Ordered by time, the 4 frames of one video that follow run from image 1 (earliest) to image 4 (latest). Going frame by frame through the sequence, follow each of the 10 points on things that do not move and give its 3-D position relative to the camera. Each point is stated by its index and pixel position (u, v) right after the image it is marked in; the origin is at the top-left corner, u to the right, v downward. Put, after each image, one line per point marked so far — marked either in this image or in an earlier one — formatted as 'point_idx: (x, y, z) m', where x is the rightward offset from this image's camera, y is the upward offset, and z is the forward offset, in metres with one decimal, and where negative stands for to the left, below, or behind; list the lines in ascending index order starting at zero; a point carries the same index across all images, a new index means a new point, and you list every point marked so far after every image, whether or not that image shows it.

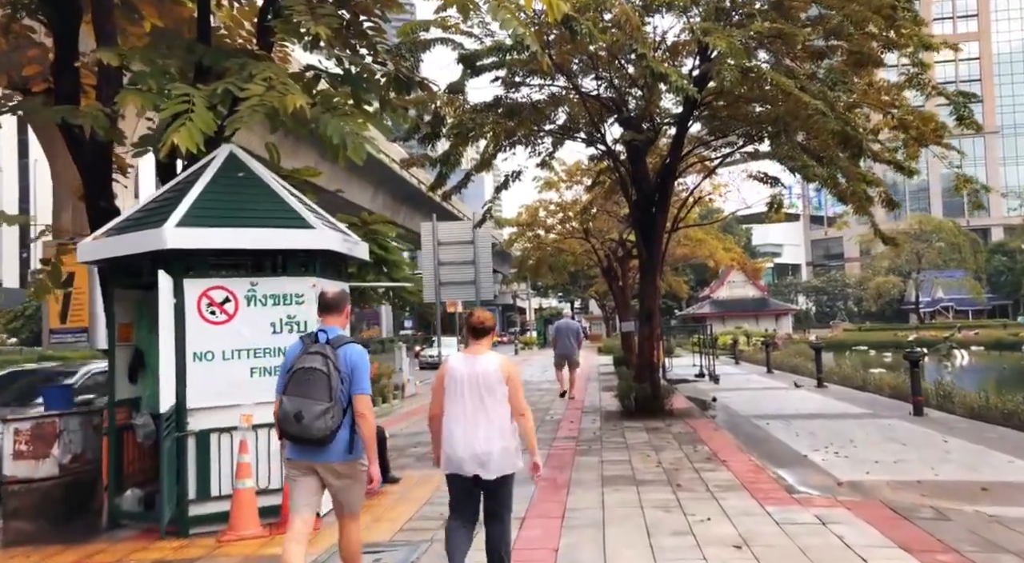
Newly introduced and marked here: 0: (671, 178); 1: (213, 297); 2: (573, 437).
0: (+2.6, +1.7, +13.3) m
1: (-2.3, -0.1, +6.4) m
2: (+0.8, -2.1, +11.1) m
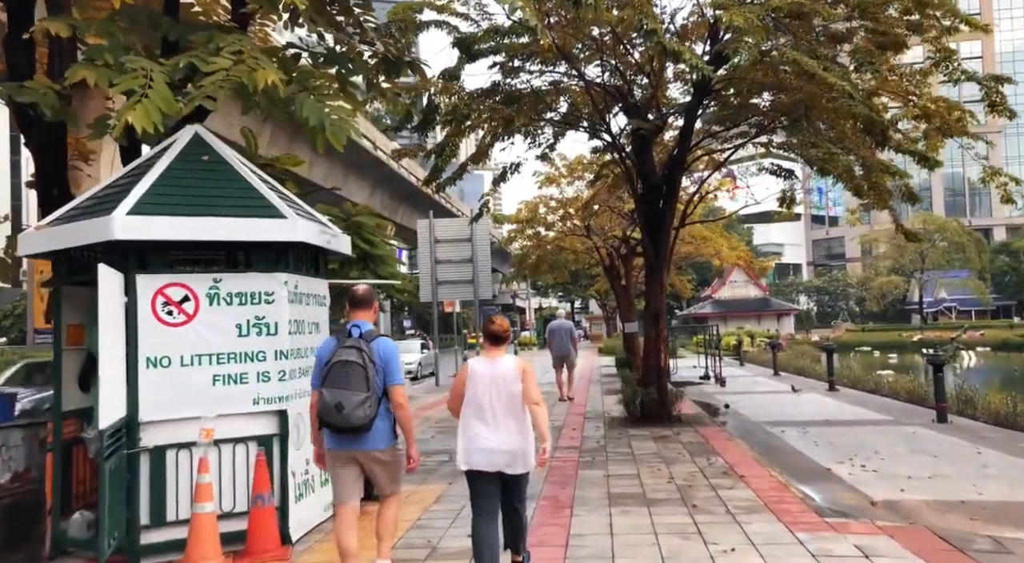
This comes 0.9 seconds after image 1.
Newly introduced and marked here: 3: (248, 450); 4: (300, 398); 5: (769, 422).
0: (+2.6, +1.7, +12.6) m
1: (-2.4, -0.1, +5.6) m
2: (+0.8, -2.1, +10.3) m
3: (-1.9, -1.2, +5.8) m
4: (-1.6, -0.9, +6.3) m
5: (+4.0, -2.2, +12.6) m
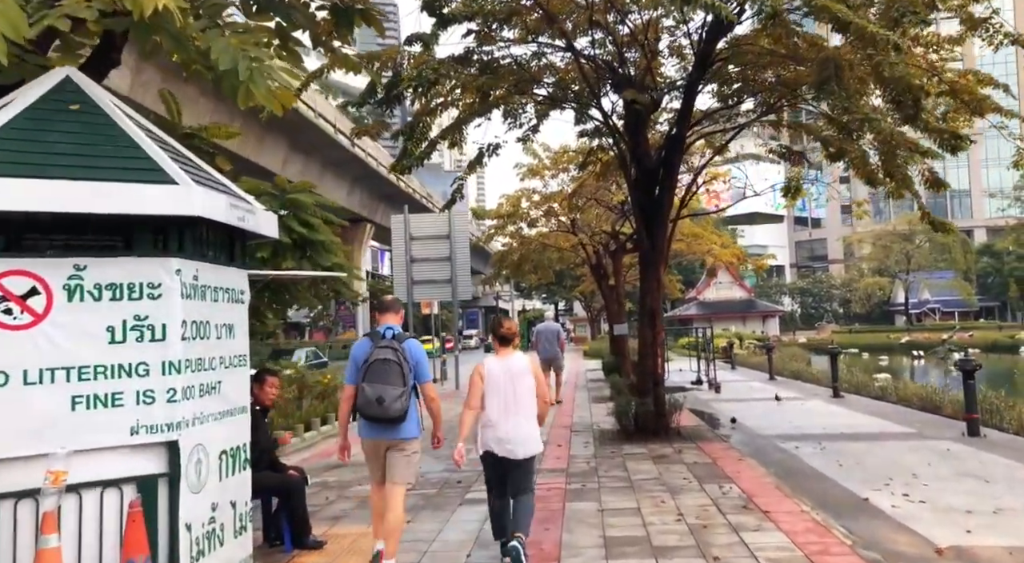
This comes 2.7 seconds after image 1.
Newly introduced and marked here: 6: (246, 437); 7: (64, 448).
0: (+2.3, +1.8, +11.2) m
1: (-2.5, 0.0, +4.1) m
2: (+0.5, -2.0, +8.9) m
3: (-2.1, -1.1, +4.3) m
4: (-1.8, -0.8, +4.7) m
5: (+3.7, -2.1, +11.2) m
6: (-1.7, -1.0, +5.3) m
7: (-2.3, -0.8, +4.2) m
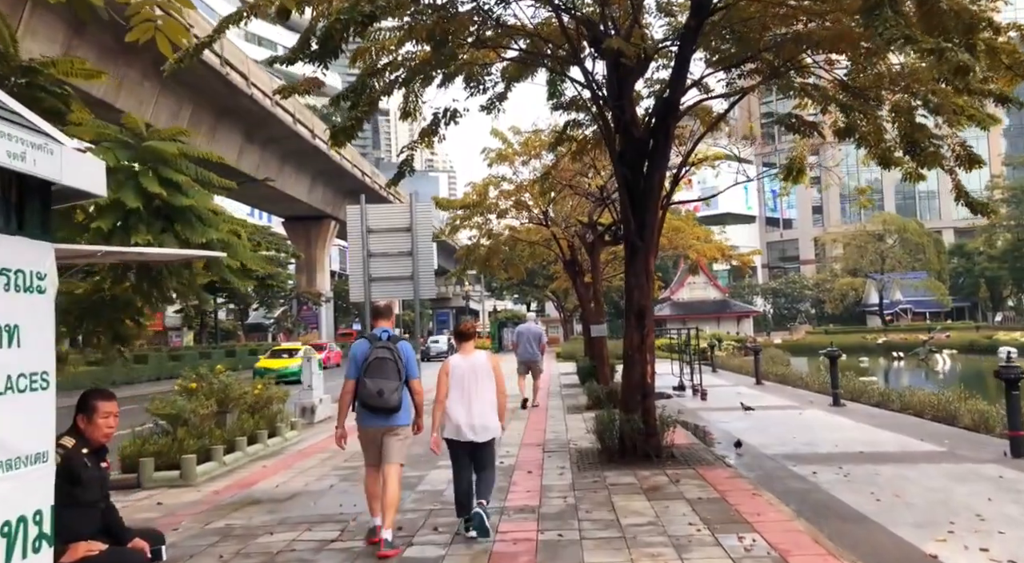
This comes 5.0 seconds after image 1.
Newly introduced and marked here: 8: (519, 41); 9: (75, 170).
0: (+1.8, +1.9, +9.4) m
1: (-2.7, +0.1, +2.2) m
2: (+0.2, -1.9, +7.0) m
3: (-2.3, -1.0, +2.4) m
4: (-2.0, -0.7, +2.8) m
5: (+3.2, -2.0, +9.5) m
6: (-2.0, -0.9, +3.4) m
7: (-2.5, -0.7, +2.3) m
8: (0.0, +3.0, +10.0) m
9: (-1.9, +0.5, +3.5) m
